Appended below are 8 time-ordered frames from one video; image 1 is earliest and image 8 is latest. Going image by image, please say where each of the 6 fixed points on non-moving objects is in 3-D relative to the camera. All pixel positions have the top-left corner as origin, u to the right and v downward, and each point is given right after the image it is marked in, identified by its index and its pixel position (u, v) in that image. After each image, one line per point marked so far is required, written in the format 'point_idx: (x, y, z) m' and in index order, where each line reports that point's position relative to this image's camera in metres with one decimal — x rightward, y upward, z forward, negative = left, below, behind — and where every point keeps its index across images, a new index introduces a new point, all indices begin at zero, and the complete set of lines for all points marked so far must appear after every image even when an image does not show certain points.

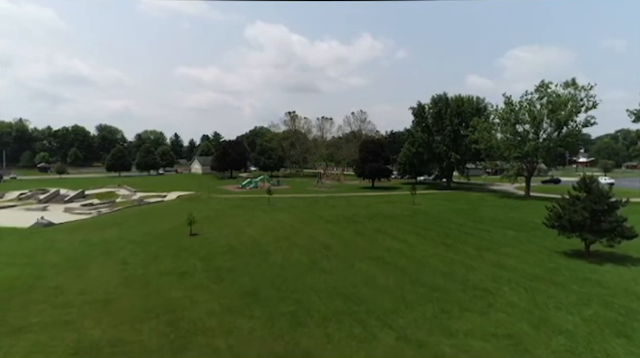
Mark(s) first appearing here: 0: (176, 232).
0: (-7.3, -2.7, +18.2) m
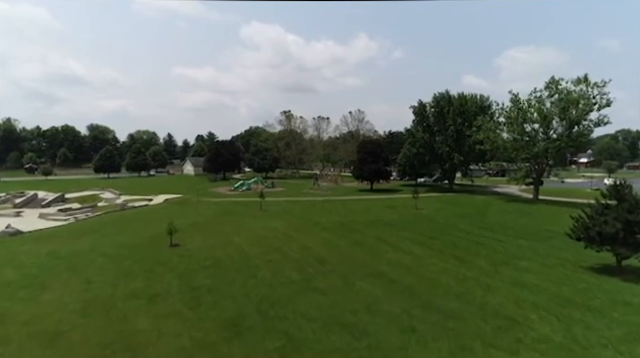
0: (-7.5, -2.9, +16.4) m
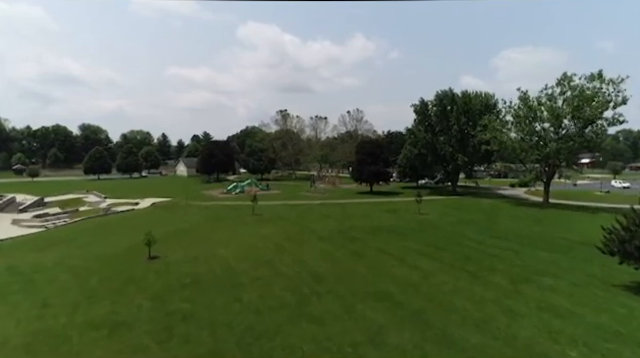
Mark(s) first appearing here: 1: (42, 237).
0: (-7.7, -3.1, +14.7) m
1: (-14.6, -3.0, +18.8) m
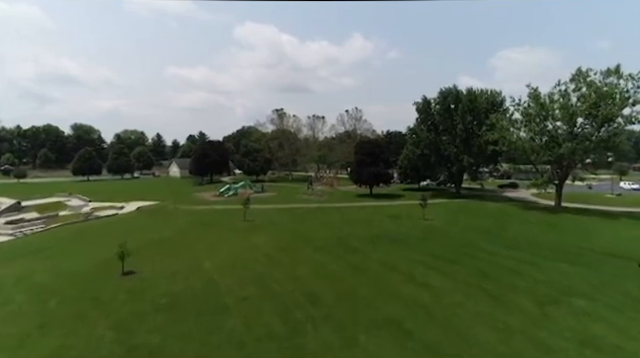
0: (-7.8, -3.3, +13.0) m
1: (-14.7, -3.2, +17.1) m
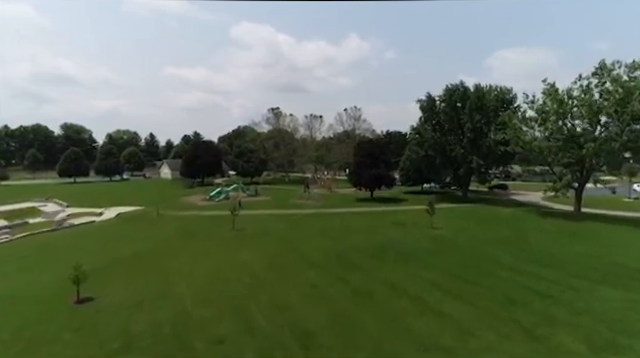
0: (-7.9, -3.5, +10.8) m
1: (-14.9, -3.4, +14.8) m
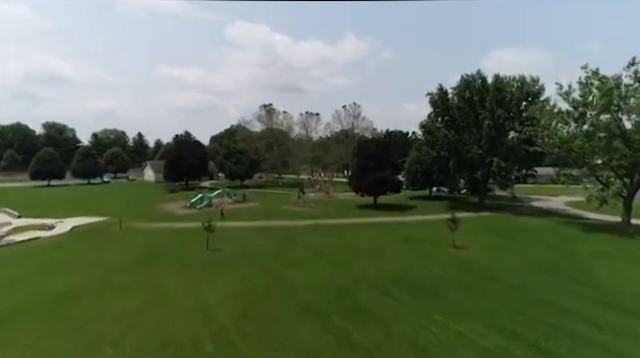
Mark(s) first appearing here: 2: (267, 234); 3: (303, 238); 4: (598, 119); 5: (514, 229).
0: (-8.0, -3.8, +6.9) m
1: (-15.0, -3.7, +10.9) m
2: (-2.8, -2.9, +18.8) m
3: (-0.8, -2.9, +18.0) m
4: (+13.9, +3.0, +17.9) m
5: (+10.3, -2.6, +19.1) m
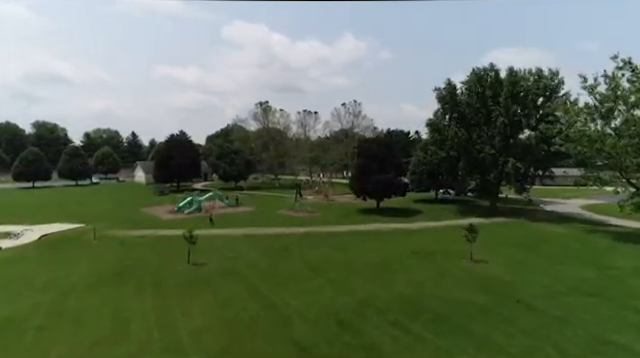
0: (-8.1, -3.9, +4.8) m
1: (-15.1, -3.9, +8.8) m
2: (-2.8, -3.0, +16.8) m
3: (-0.9, -3.1, +15.9) m
4: (+13.8, +2.8, +15.9) m
5: (+10.2, -2.7, +17.1) m
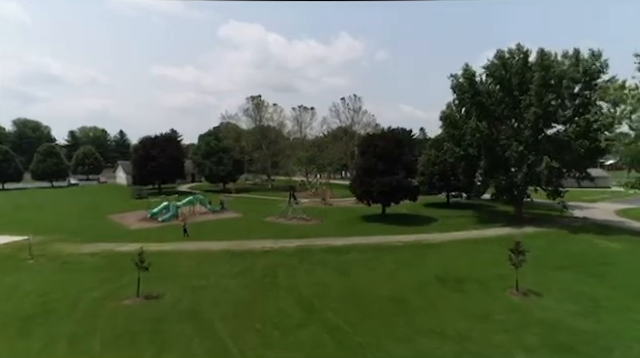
0: (-8.1, -4.0, +1.2) m
1: (-15.2, -4.0, +5.1) m
2: (-3.0, -3.1, +13.2) m
3: (-1.0, -3.2, +12.4) m
4: (+13.7, +2.7, +12.5) m
5: (+10.0, -2.8, +13.6) m
